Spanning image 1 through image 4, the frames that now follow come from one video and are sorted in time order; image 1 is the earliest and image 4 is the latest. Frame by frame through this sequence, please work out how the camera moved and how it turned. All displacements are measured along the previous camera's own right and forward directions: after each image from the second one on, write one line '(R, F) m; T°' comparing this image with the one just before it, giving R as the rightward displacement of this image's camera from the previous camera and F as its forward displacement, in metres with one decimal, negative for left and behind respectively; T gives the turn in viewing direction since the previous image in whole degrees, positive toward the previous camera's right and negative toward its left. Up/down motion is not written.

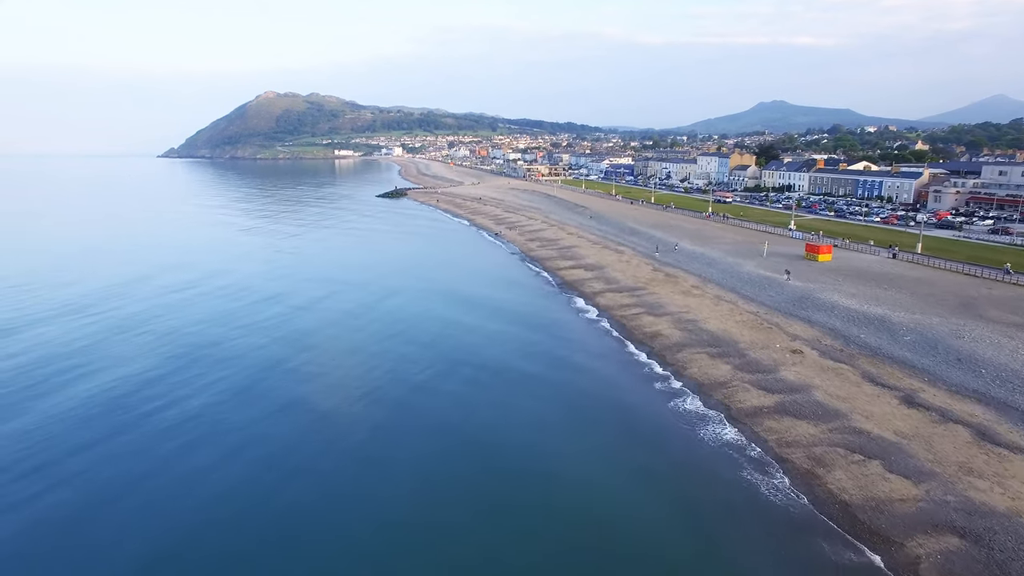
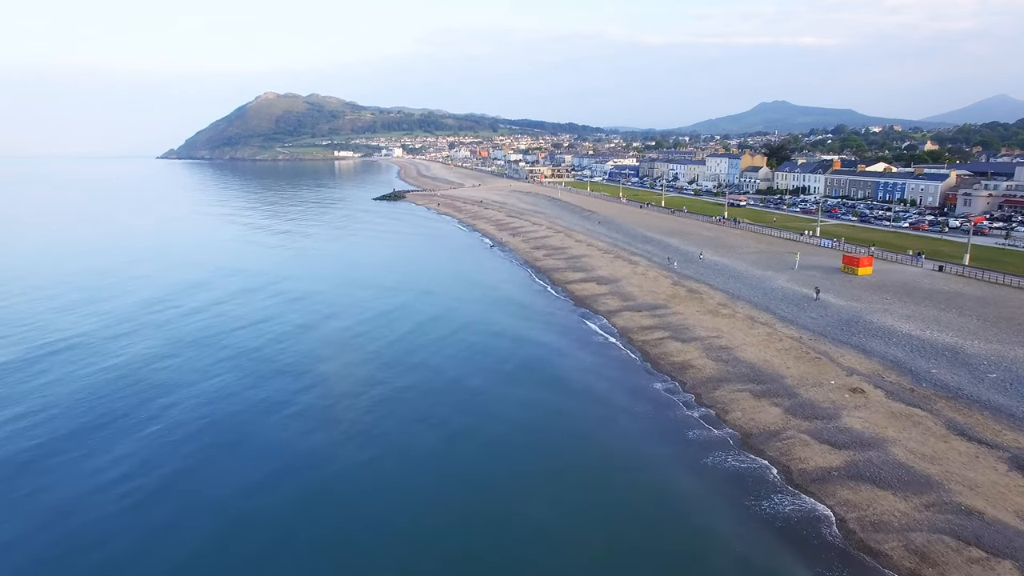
(-0.3, +3.4) m; 0°
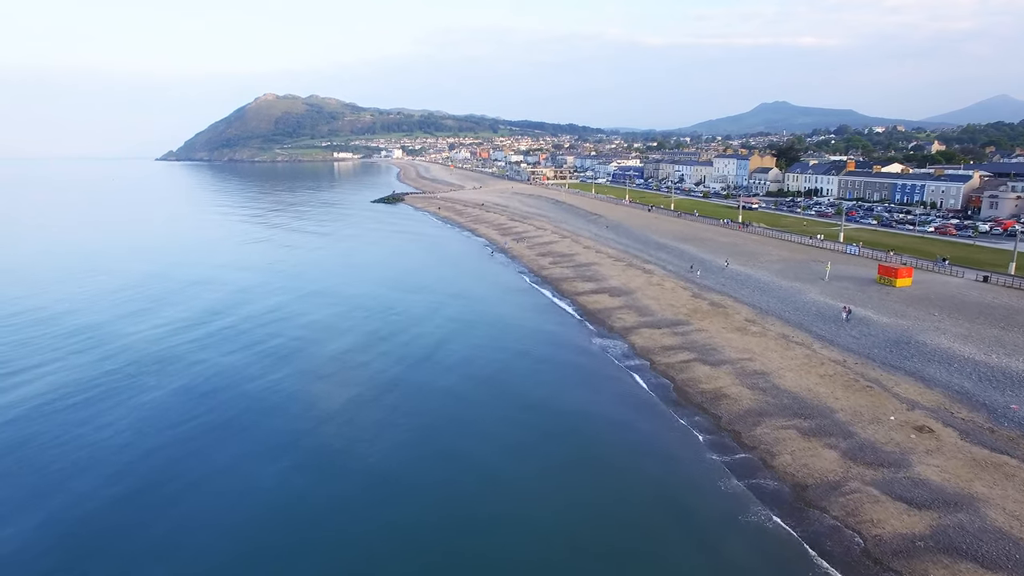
(-0.3, +2.6) m; 0°
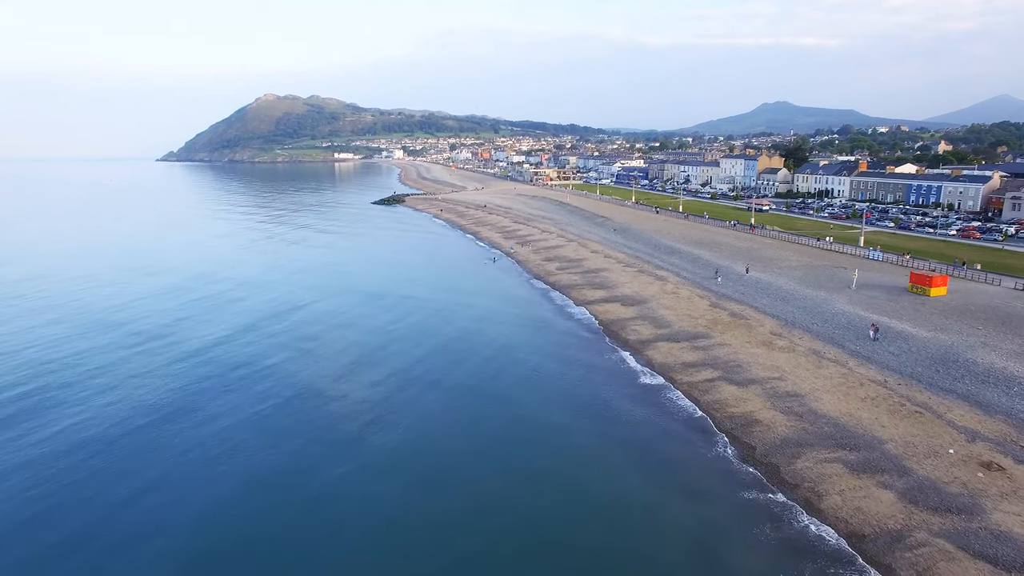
(-0.2, +1.9) m; 0°
